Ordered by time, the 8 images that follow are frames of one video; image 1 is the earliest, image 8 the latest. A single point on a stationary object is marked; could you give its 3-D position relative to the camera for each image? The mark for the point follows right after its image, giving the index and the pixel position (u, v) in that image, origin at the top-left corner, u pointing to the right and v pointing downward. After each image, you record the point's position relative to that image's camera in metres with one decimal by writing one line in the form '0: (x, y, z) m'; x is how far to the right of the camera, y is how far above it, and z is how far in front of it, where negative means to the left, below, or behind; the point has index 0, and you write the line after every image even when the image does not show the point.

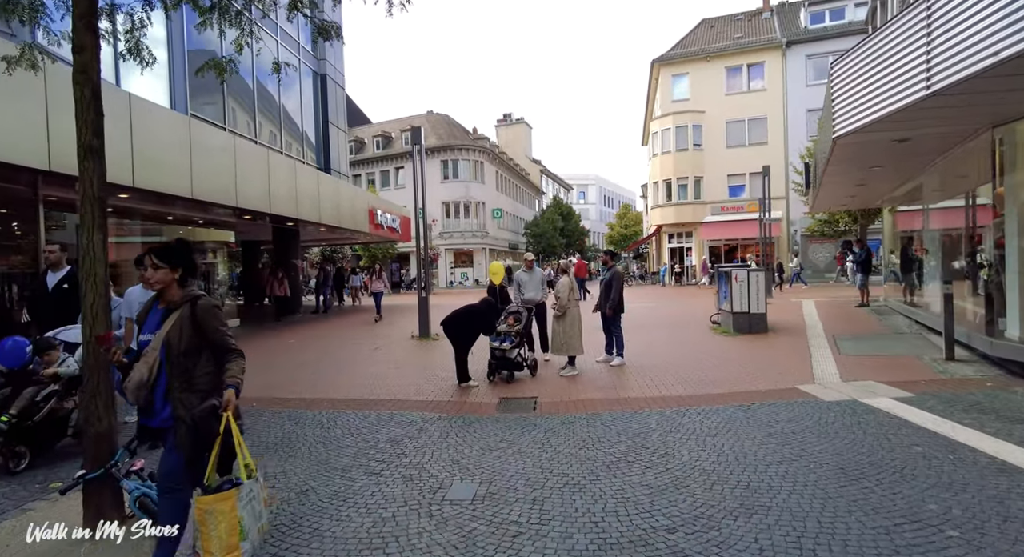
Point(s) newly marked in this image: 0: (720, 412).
0: (+2.2, -1.4, +5.4) m
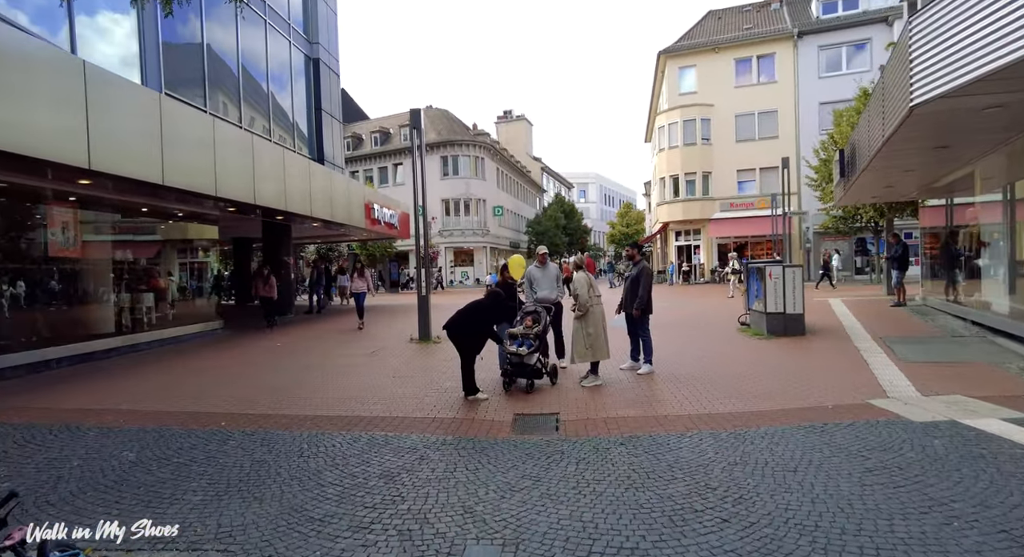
0: (+2.4, -1.4, +4.4) m
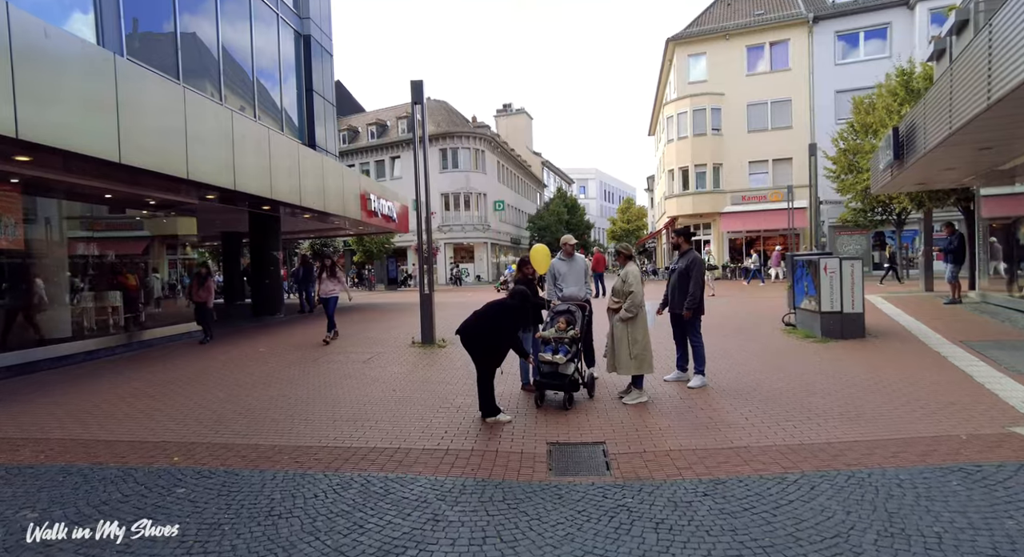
0: (+2.7, -1.3, +3.2) m
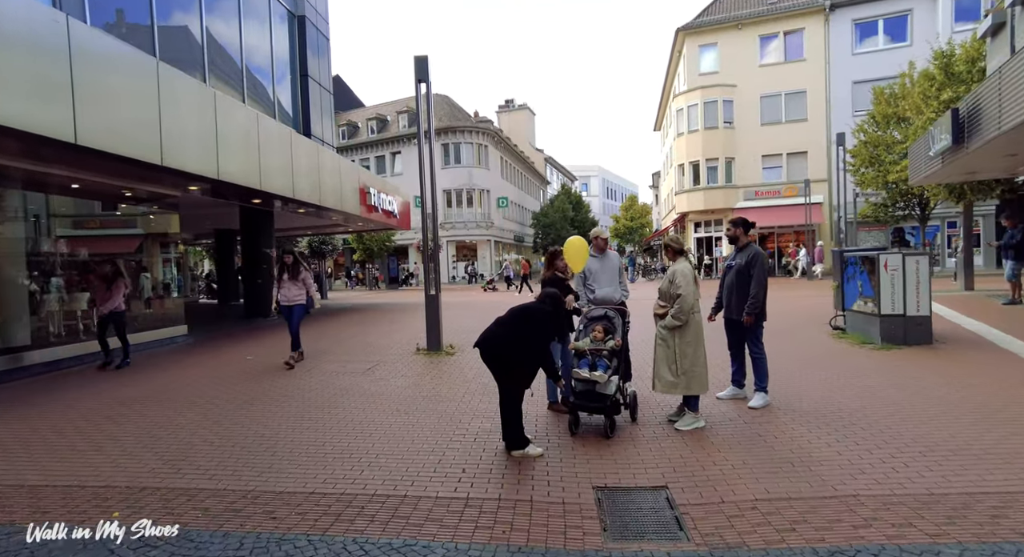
0: (+2.9, -1.3, +2.2) m
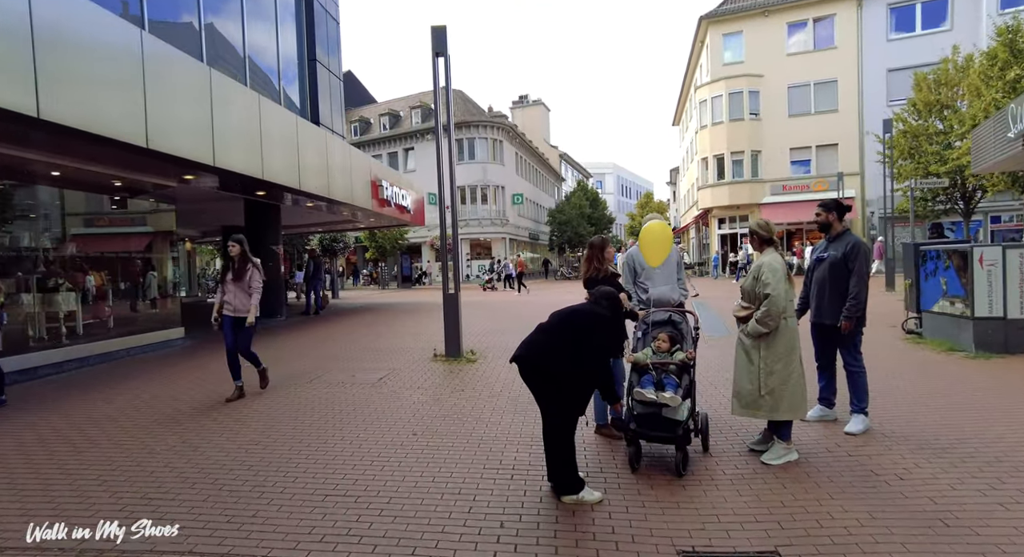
0: (+3.2, -1.3, +1.2) m
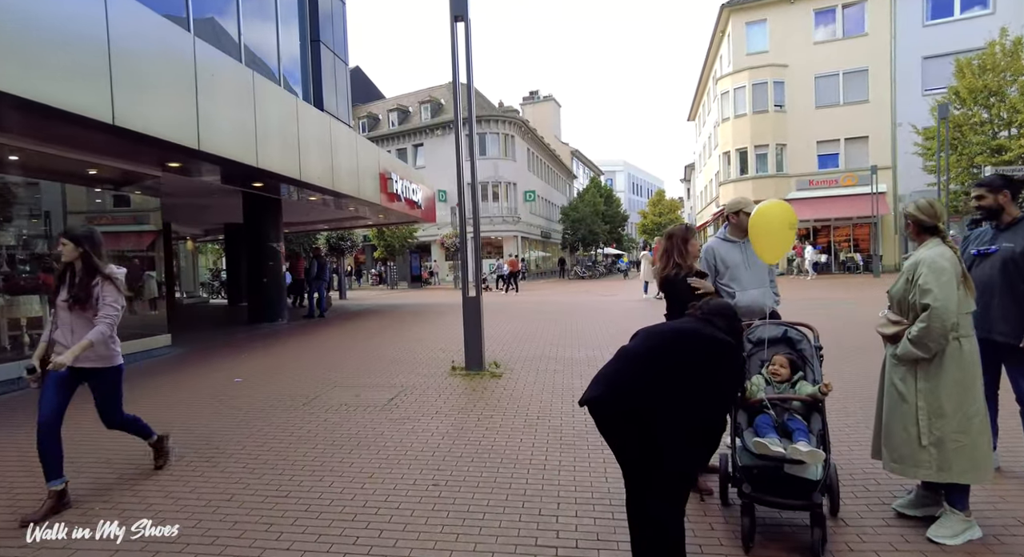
0: (+3.5, -1.3, +0.1) m
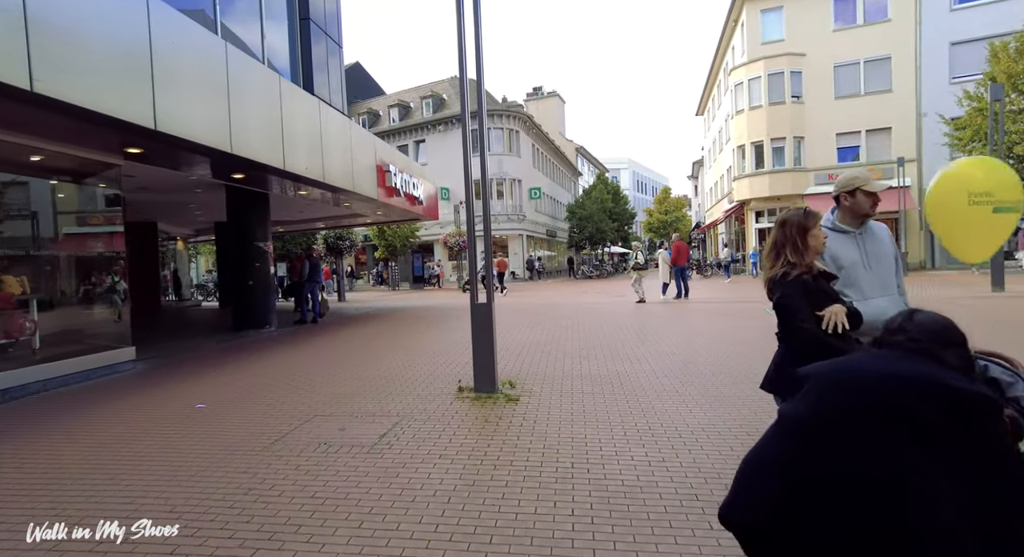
0: (+3.7, -1.3, -1.0) m
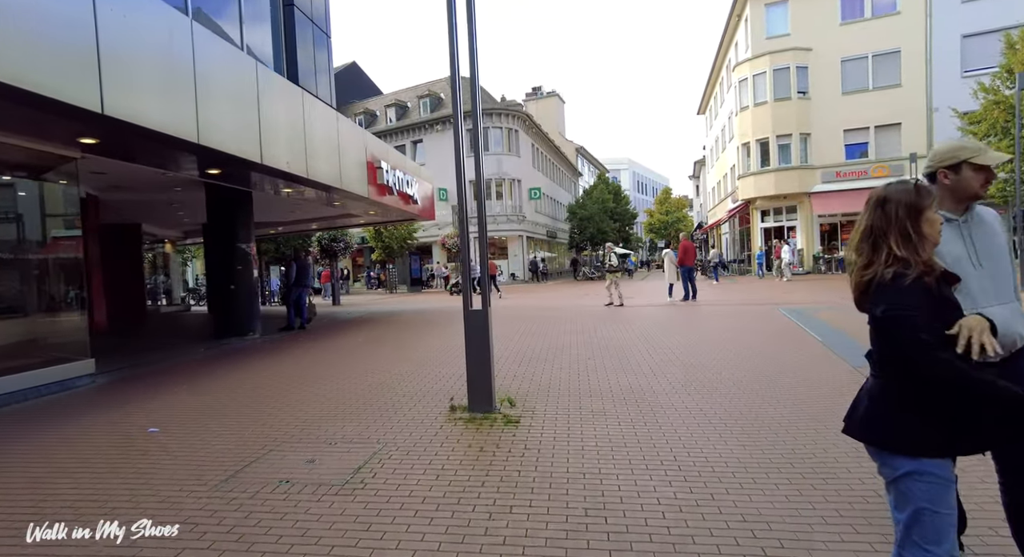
0: (+3.7, -1.3, -1.7) m
